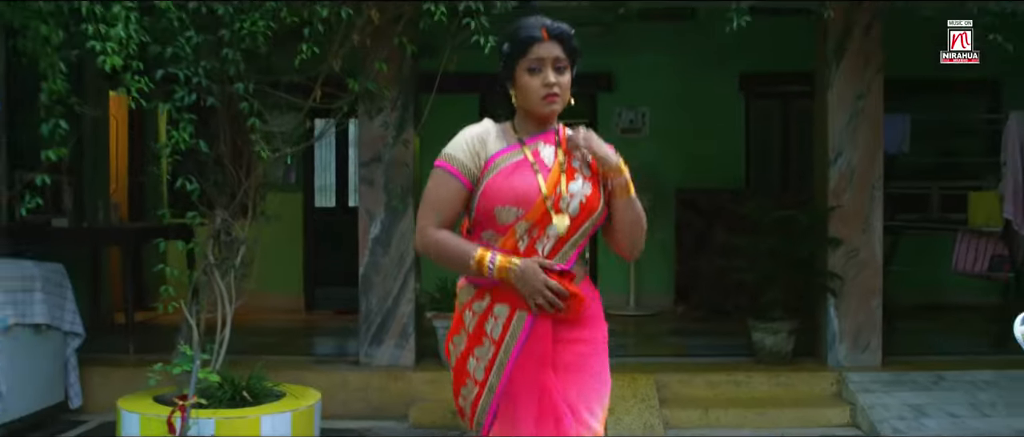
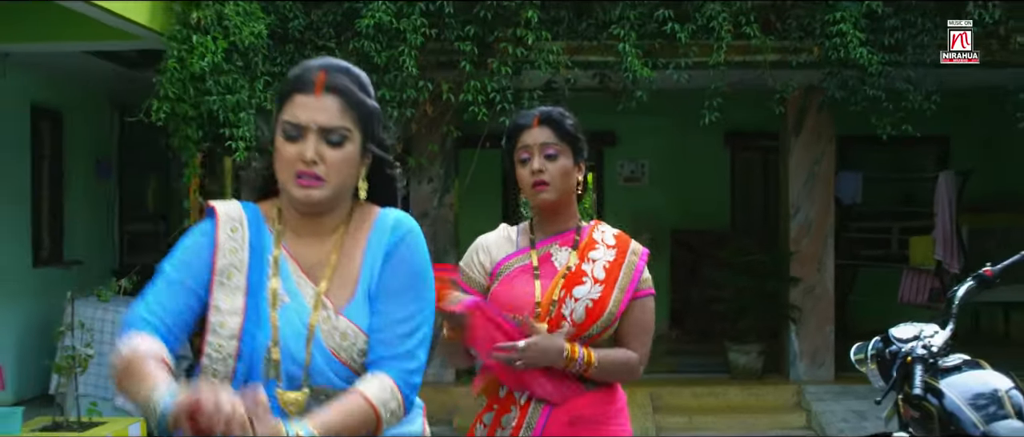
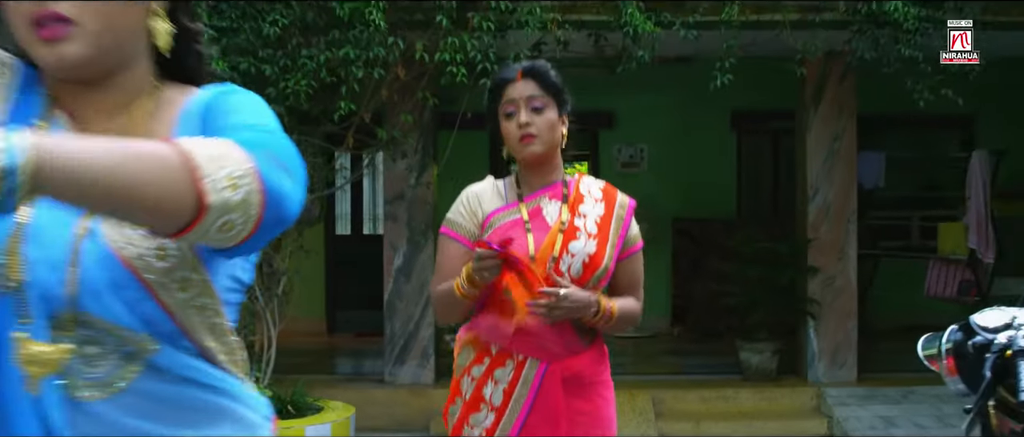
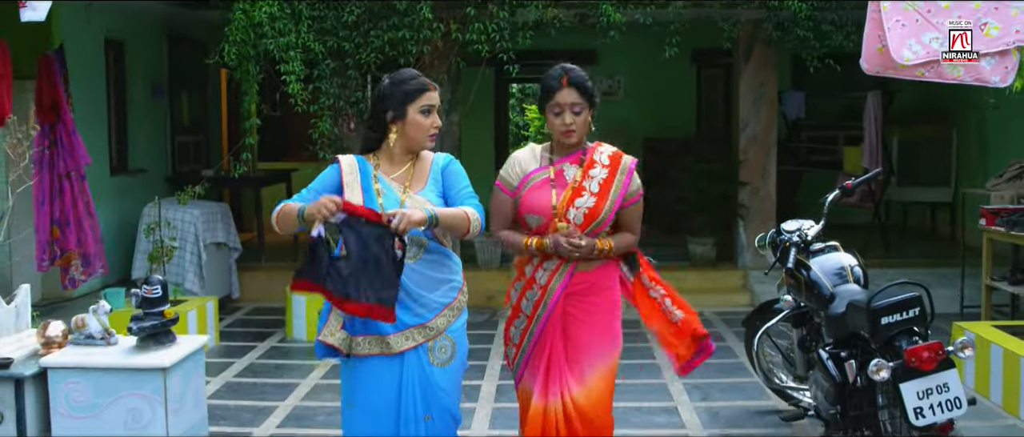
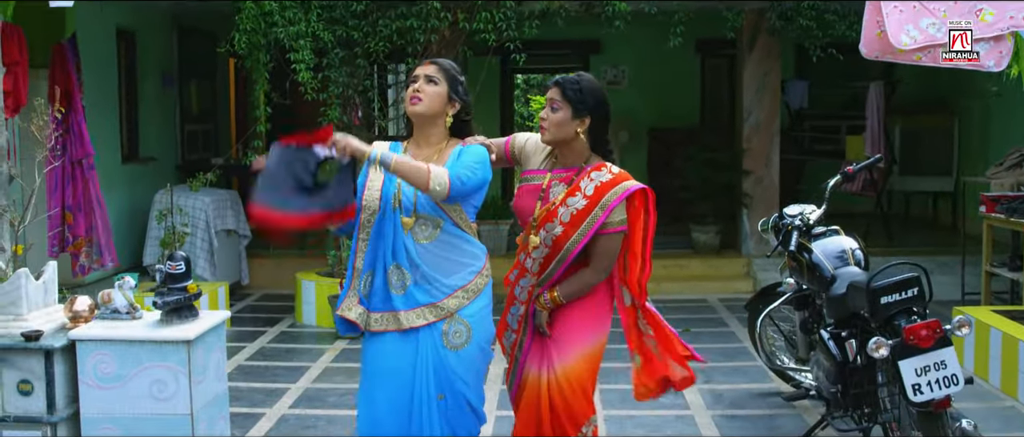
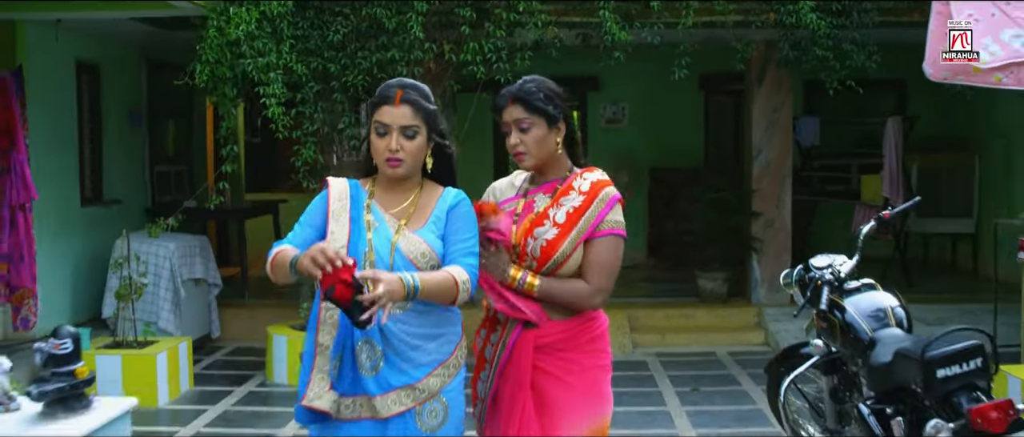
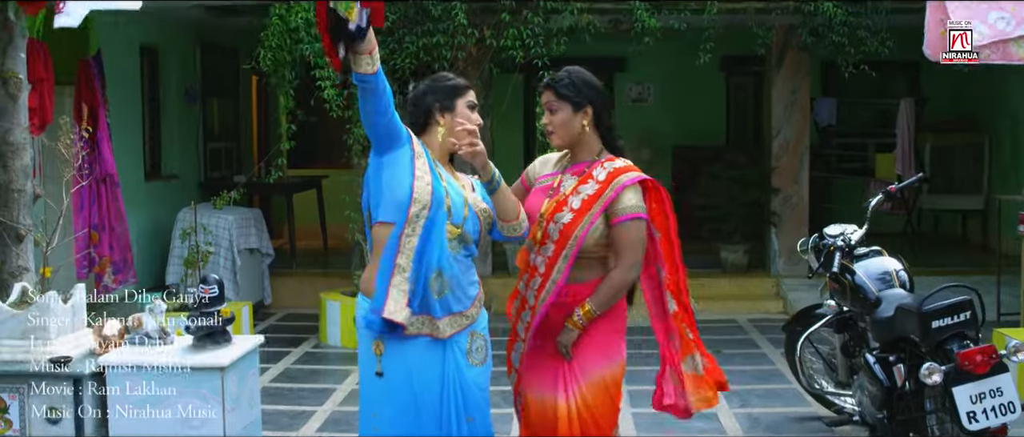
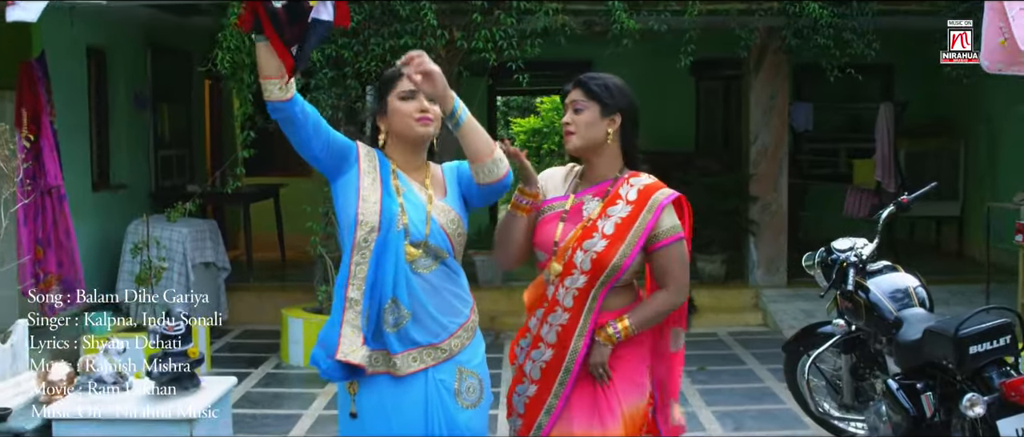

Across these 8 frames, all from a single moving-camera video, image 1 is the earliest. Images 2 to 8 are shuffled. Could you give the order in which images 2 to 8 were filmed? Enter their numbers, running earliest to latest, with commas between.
3, 2, 6, 4, 5, 7, 8
